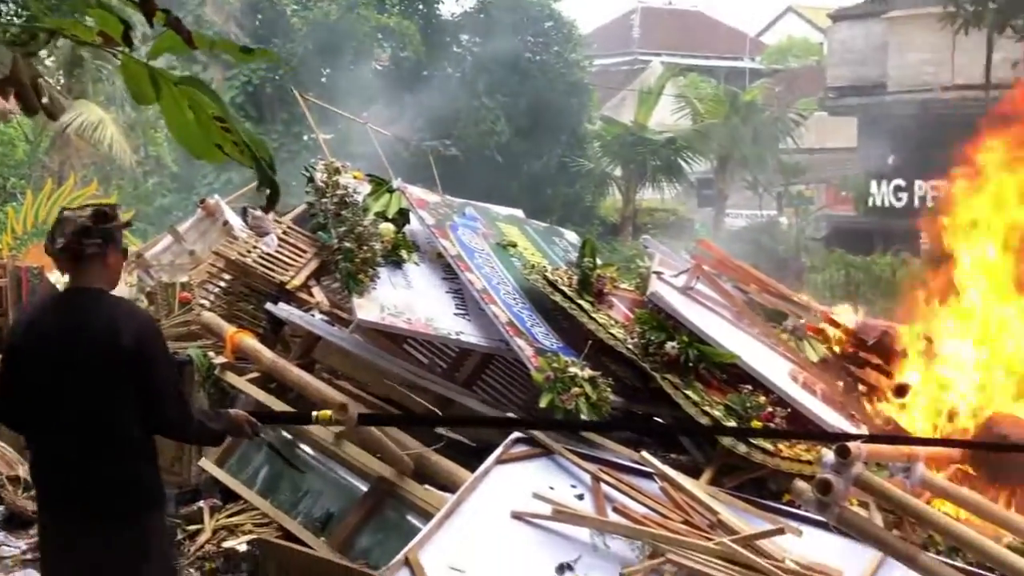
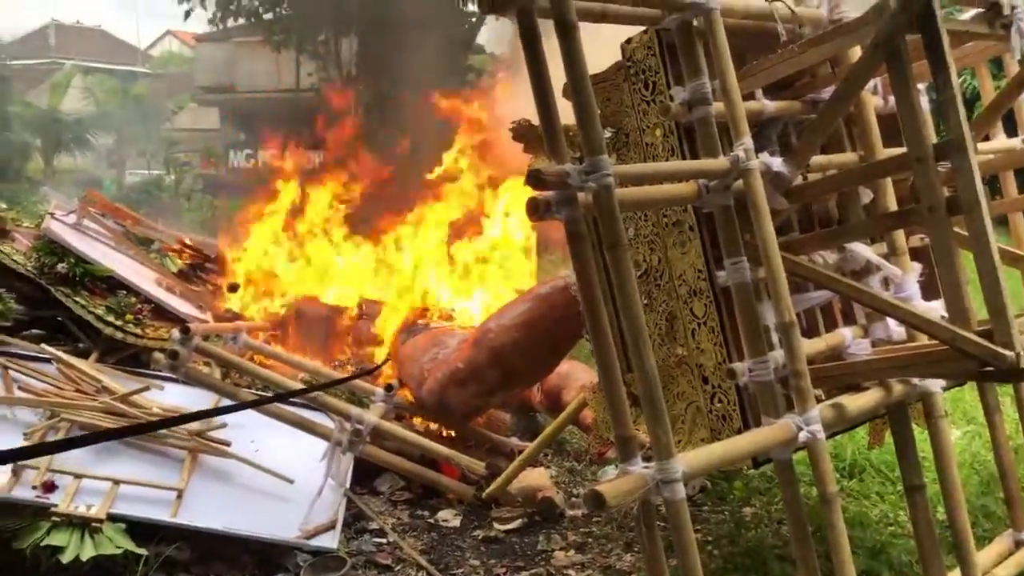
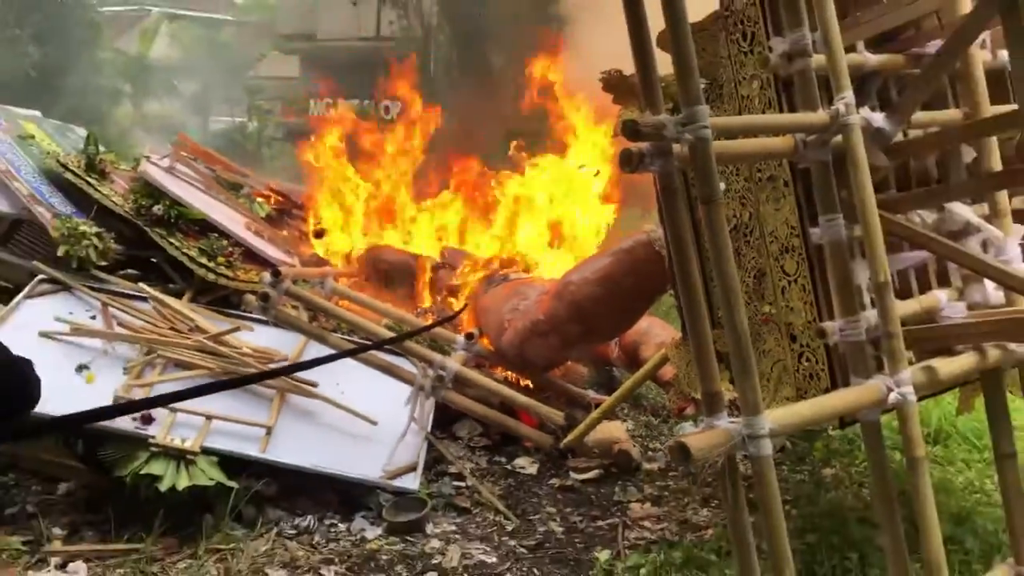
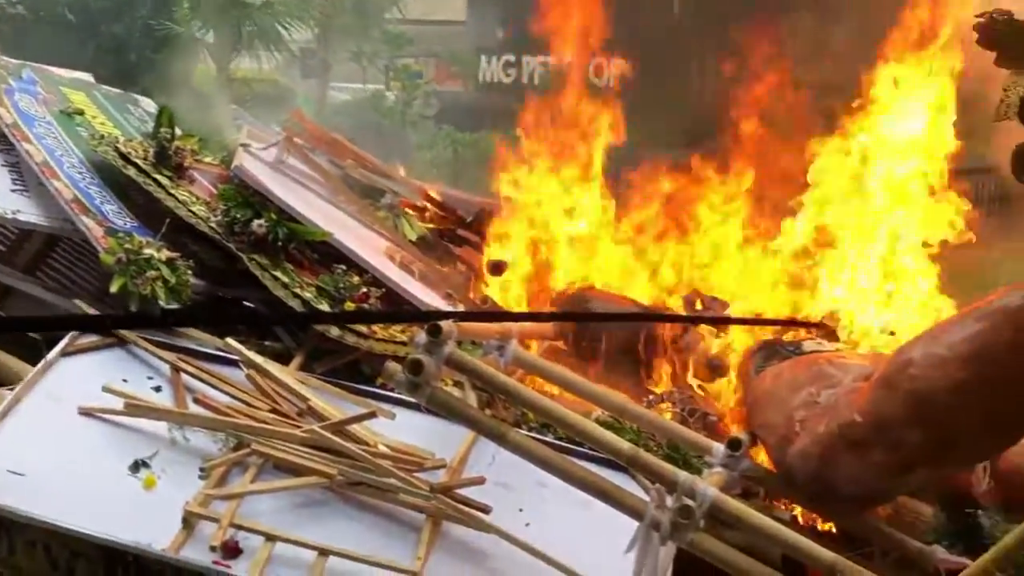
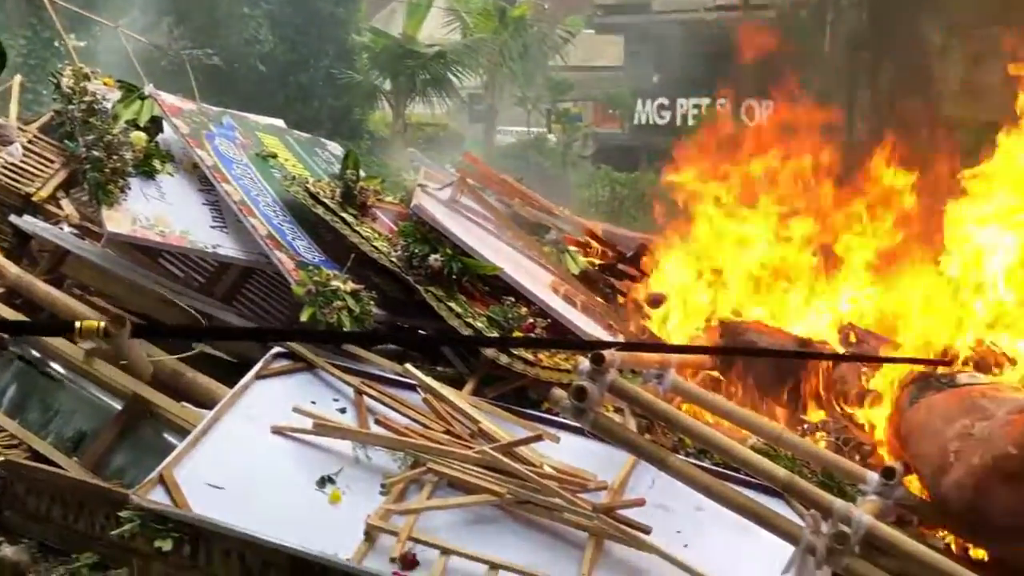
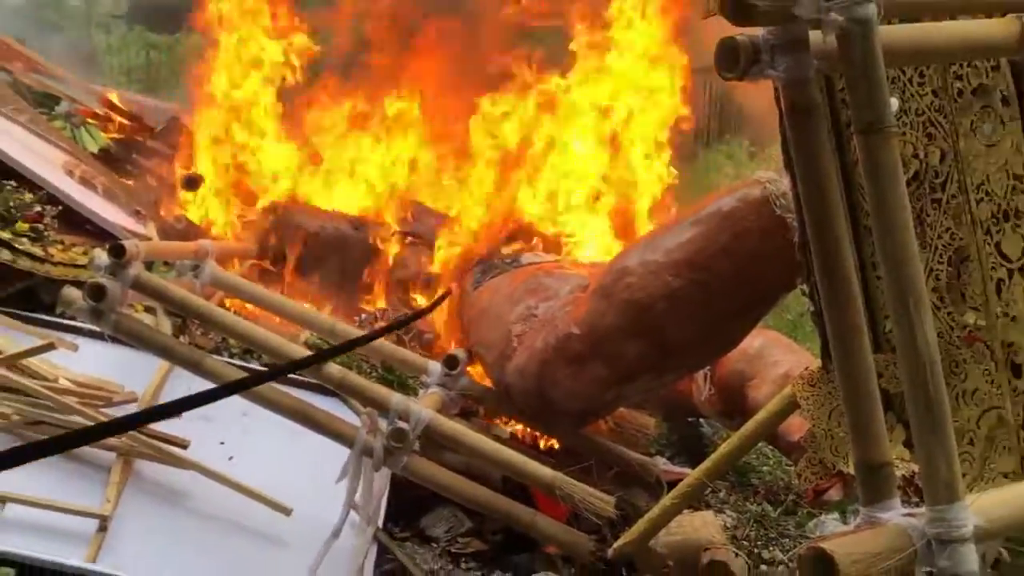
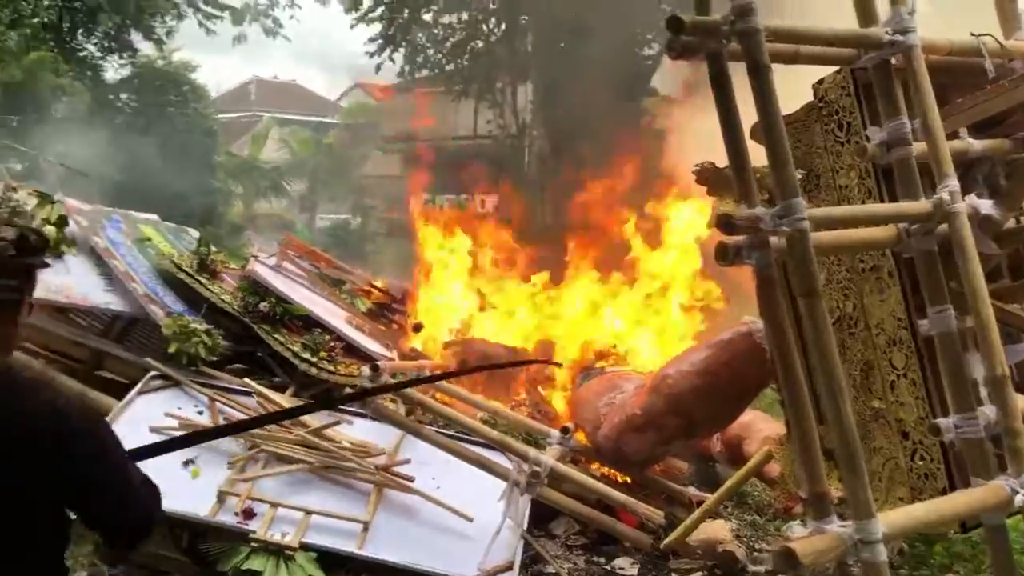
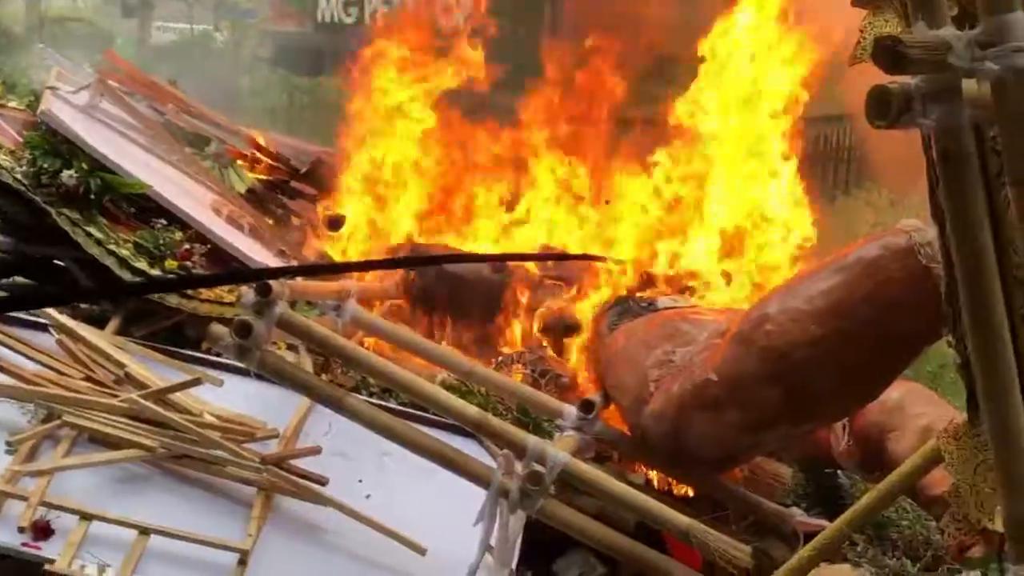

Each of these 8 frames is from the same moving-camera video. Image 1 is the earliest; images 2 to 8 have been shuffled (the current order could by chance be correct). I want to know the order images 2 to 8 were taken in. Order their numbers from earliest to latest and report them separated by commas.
5, 4, 8, 6, 3, 2, 7
